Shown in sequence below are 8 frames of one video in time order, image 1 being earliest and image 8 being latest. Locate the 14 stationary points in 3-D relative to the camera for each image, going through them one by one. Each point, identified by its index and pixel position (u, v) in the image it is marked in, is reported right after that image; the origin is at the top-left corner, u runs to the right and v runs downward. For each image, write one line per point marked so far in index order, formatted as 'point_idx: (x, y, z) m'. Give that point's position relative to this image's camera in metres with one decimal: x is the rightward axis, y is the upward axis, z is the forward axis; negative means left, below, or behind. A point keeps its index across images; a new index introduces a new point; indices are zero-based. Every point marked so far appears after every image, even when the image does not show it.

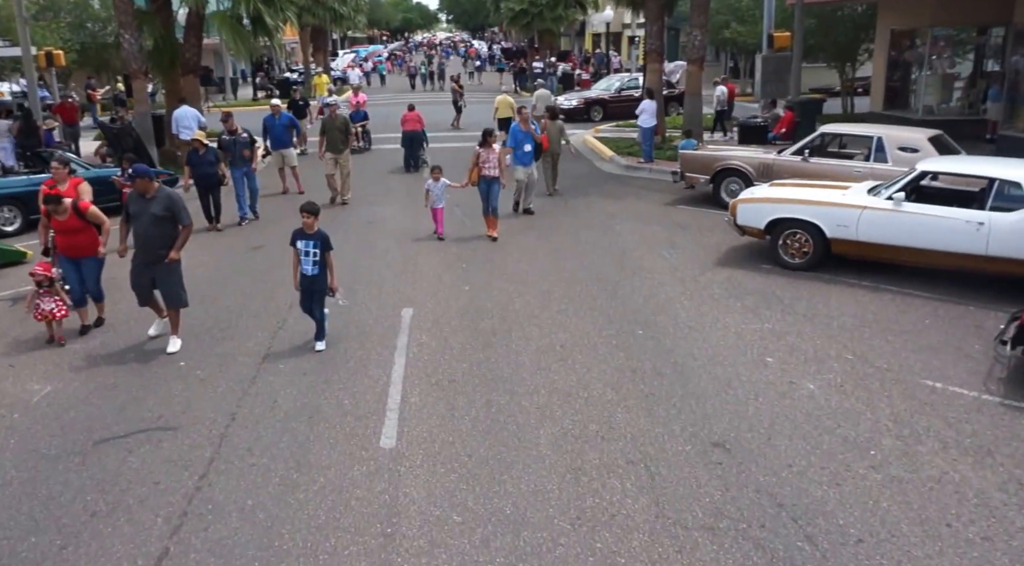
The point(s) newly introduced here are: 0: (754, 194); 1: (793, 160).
0: (+3.1, +1.1, +10.2) m
1: (+4.8, +2.0, +13.4) m
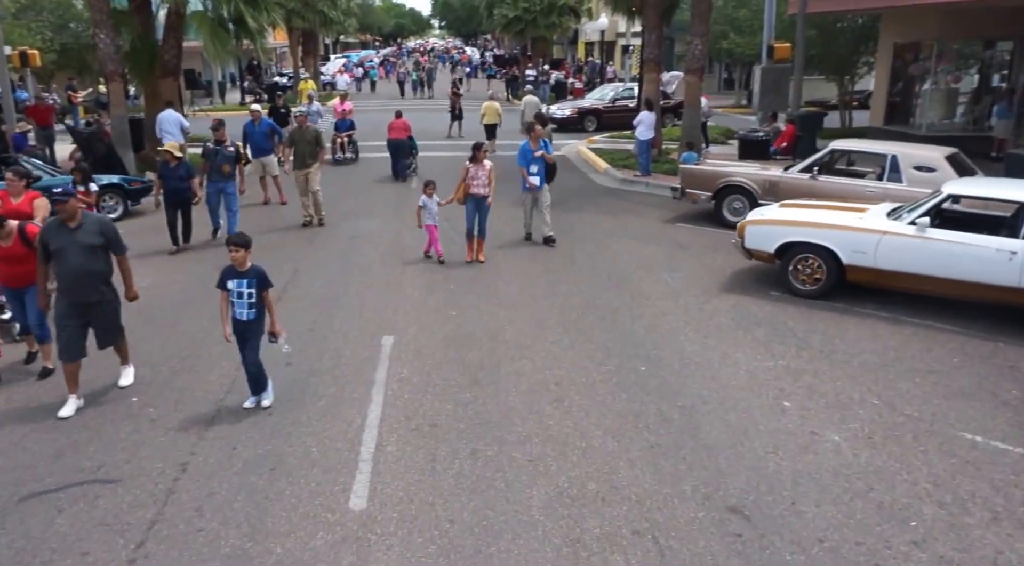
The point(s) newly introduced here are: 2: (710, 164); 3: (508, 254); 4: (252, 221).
0: (+3.0, +0.8, +9.6) m
1: (+4.6, +1.7, +12.7) m
2: (+3.5, +2.0, +14.0) m
3: (-0.1, +0.3, +11.2) m
4: (-4.3, +0.9, +13.3) m
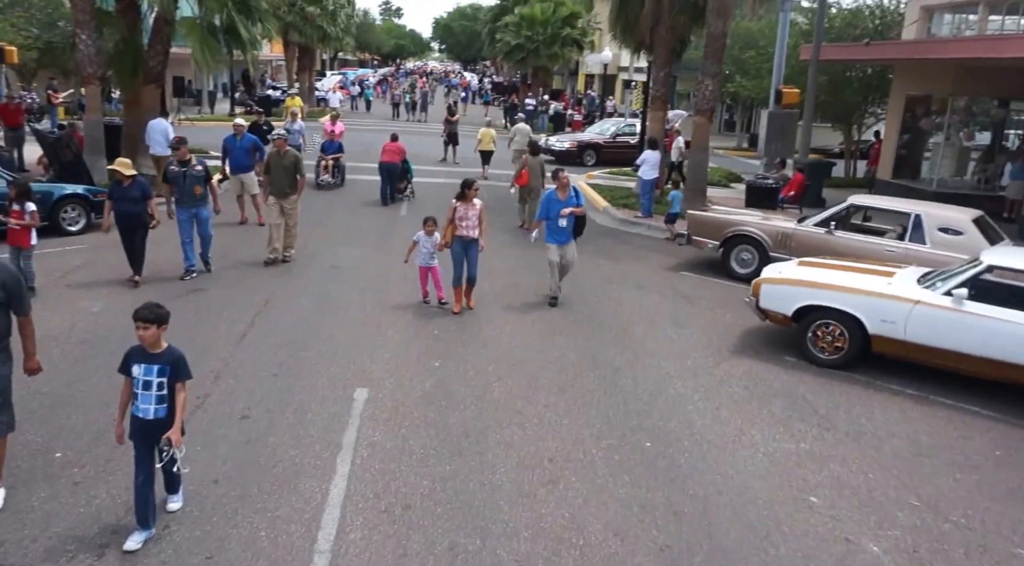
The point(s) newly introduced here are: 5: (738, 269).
0: (+3.0, +0.1, +8.8) m
1: (+4.6, +0.8, +12.0) m
2: (+3.4, +1.2, +13.3) m
3: (-0.2, -0.3, +10.3) m
4: (-4.4, +0.5, +12.4) m
5: (+3.6, +0.2, +12.9) m
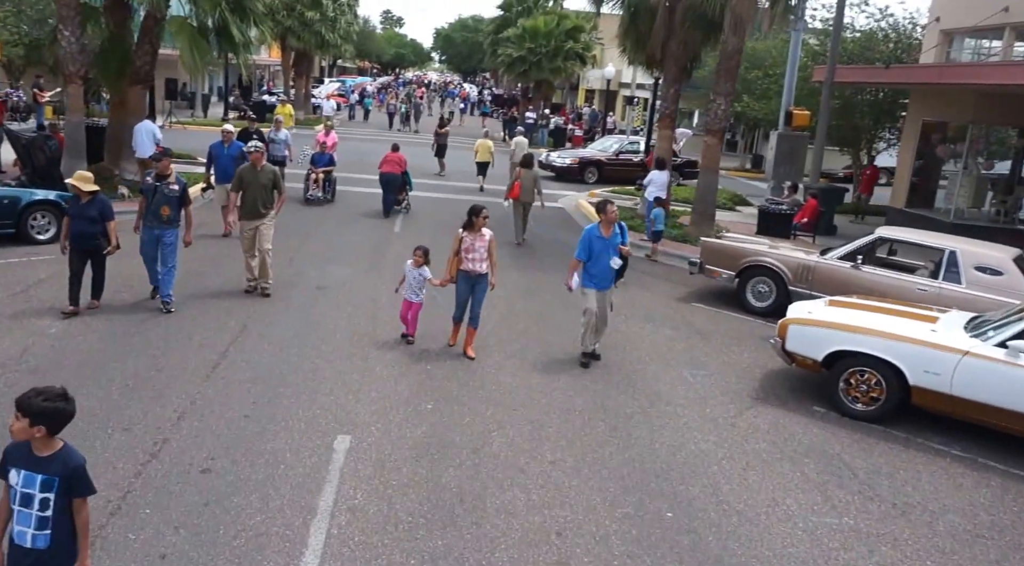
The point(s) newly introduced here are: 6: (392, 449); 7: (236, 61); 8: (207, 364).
0: (+3.0, -0.3, +8.0) m
1: (+4.6, +0.3, +11.2) m
2: (+3.4, +0.7, +12.5) m
3: (-0.2, -0.6, +9.5) m
4: (-4.4, +0.3, +11.5) m
5: (+3.6, -0.3, +12.1) m
6: (-0.9, -1.3, +6.1) m
7: (-6.3, +5.1, +18.3) m
8: (-2.9, -0.8, +7.6) m
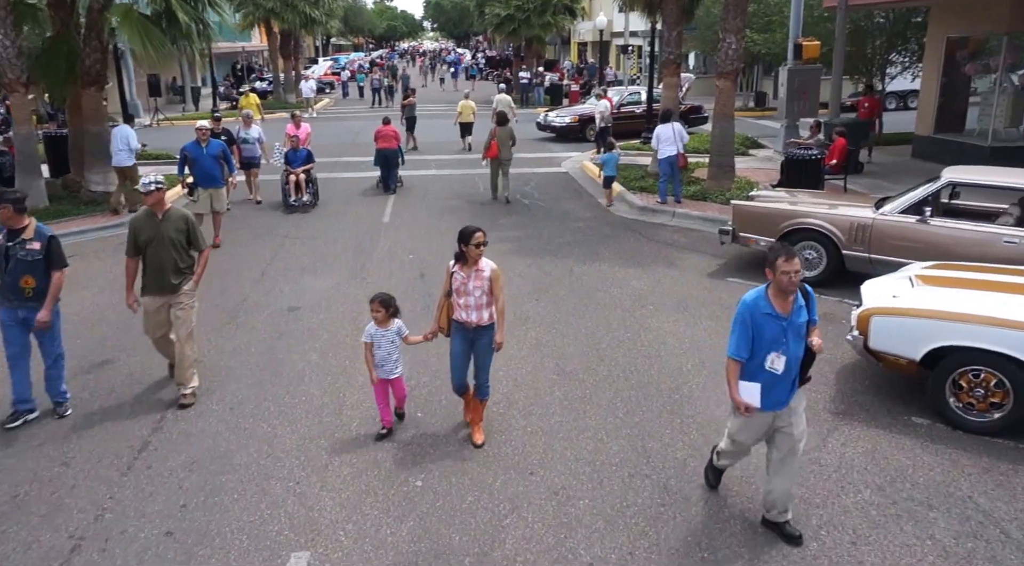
0: (+3.1, -0.2, +6.2) m
1: (+4.6, +0.7, +9.3) m
2: (+3.4, +1.1, +10.7) m
3: (-0.1, -0.7, +7.7) m
4: (-4.4, -0.1, +9.8) m
5: (+3.7, +0.2, +10.3) m
6: (-0.8, -1.6, +4.4) m
7: (-6.6, +4.9, +16.4) m
8: (-2.8, -1.2, +5.9) m
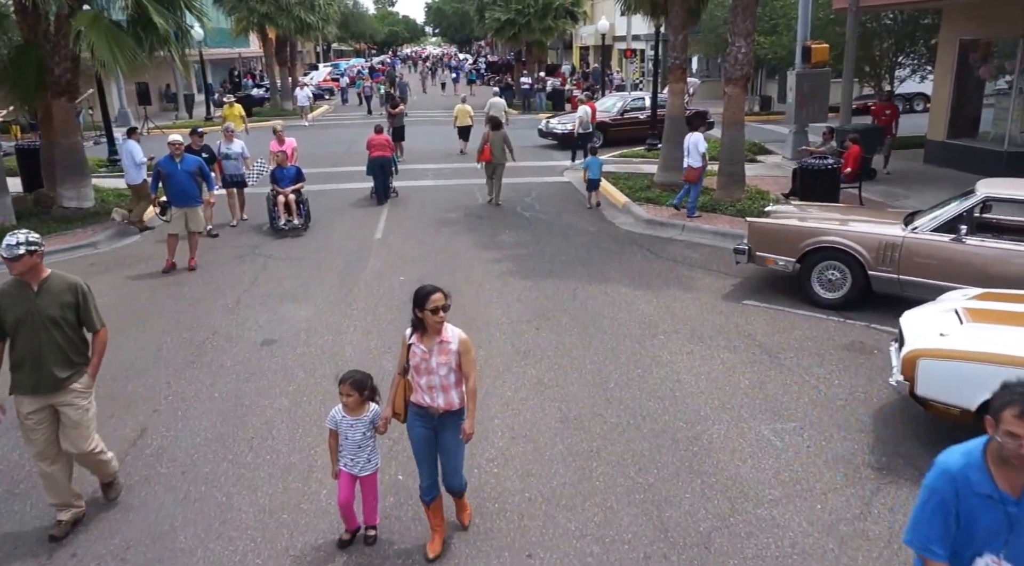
0: (+3.0, -0.4, +5.3) m
1: (+4.6, +0.4, +8.5) m
2: (+3.4, +0.8, +9.8) m
3: (-0.1, -1.0, +6.9) m
4: (-4.4, -0.4, +9.0) m
5: (+3.7, -0.1, +9.4) m
6: (-0.8, -1.9, +3.6) m
7: (-6.7, +4.5, +15.6) m
8: (-2.8, -1.5, +5.0) m
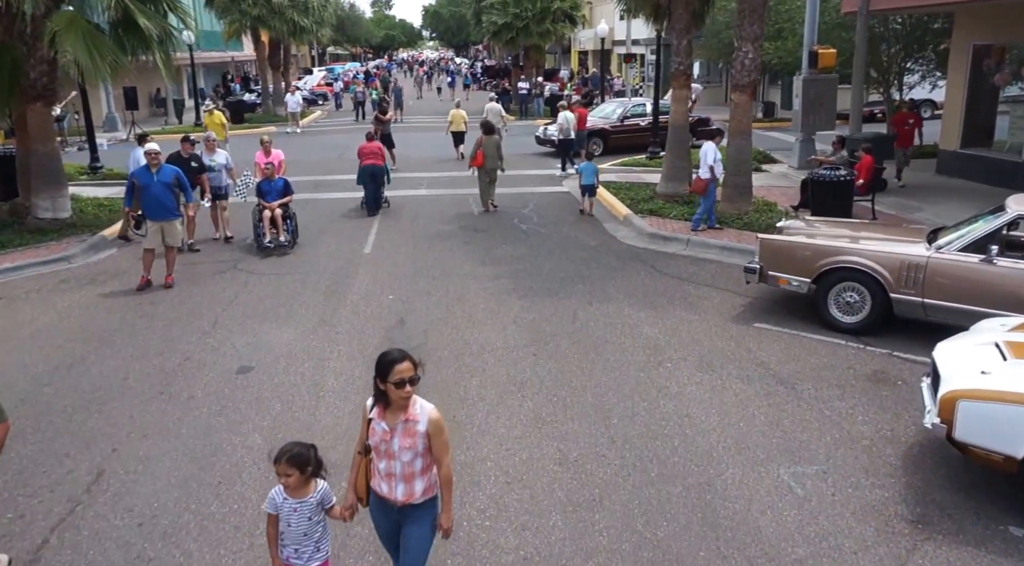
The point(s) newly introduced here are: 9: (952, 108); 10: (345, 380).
0: (+3.0, -0.7, +4.7) m
1: (+4.5, +0.2, +7.9) m
2: (+3.3, +0.6, +9.2) m
3: (-0.2, -1.2, +6.3) m
4: (-4.4, -0.7, +8.4) m
5: (+3.6, -0.4, +8.8) m
6: (-0.9, -2.1, +3.0) m
7: (-6.7, +4.2, +15.0) m
8: (-2.9, -1.7, +4.4) m
9: (+10.3, +4.1, +18.8) m
10: (-1.6, -0.9, +7.5) m
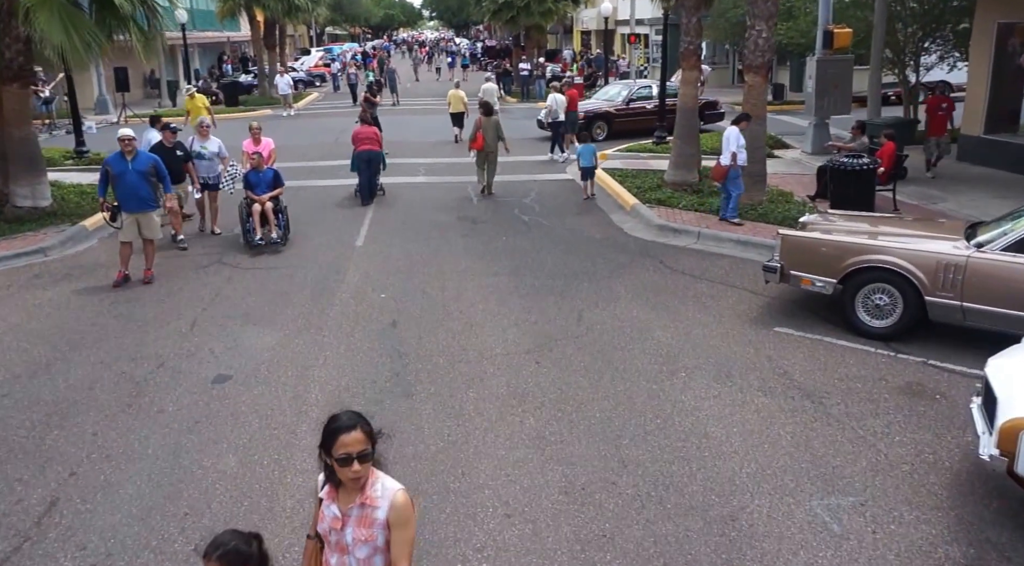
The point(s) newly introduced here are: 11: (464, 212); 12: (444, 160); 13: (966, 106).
0: (+3.0, -0.8, +4.1) m
1: (+4.5, +0.2, +7.2) m
2: (+3.4, +0.6, +8.5) m
3: (-0.2, -1.3, +5.6) m
4: (-4.4, -0.7, +7.7) m
5: (+3.6, -0.4, +8.2) m
6: (-0.9, -2.2, +2.4) m
7: (-6.7, +4.4, +14.3) m
8: (-2.9, -1.8, +3.8) m
9: (+10.4, +4.3, +18.0) m
10: (-1.6, -0.9, +6.9) m
11: (-0.8, +1.3, +14.0) m
12: (-1.6, +3.0, +19.5) m
13: (+10.3, +4.0, +18.1) m
